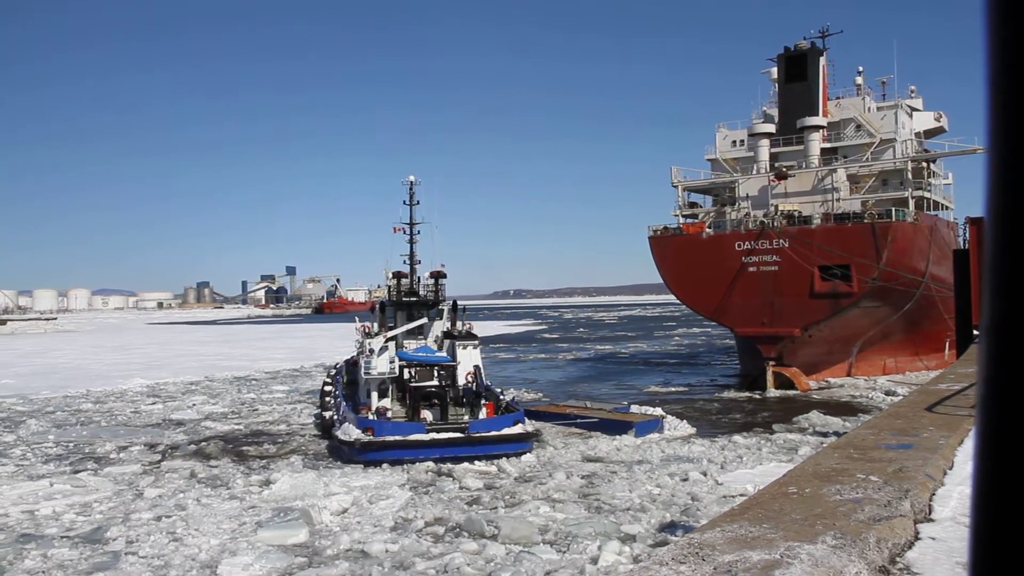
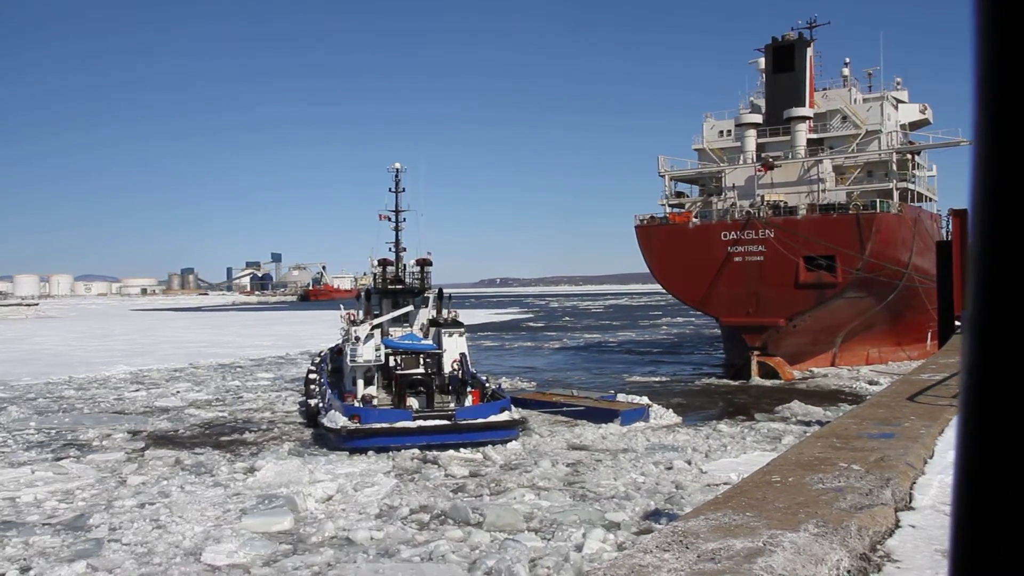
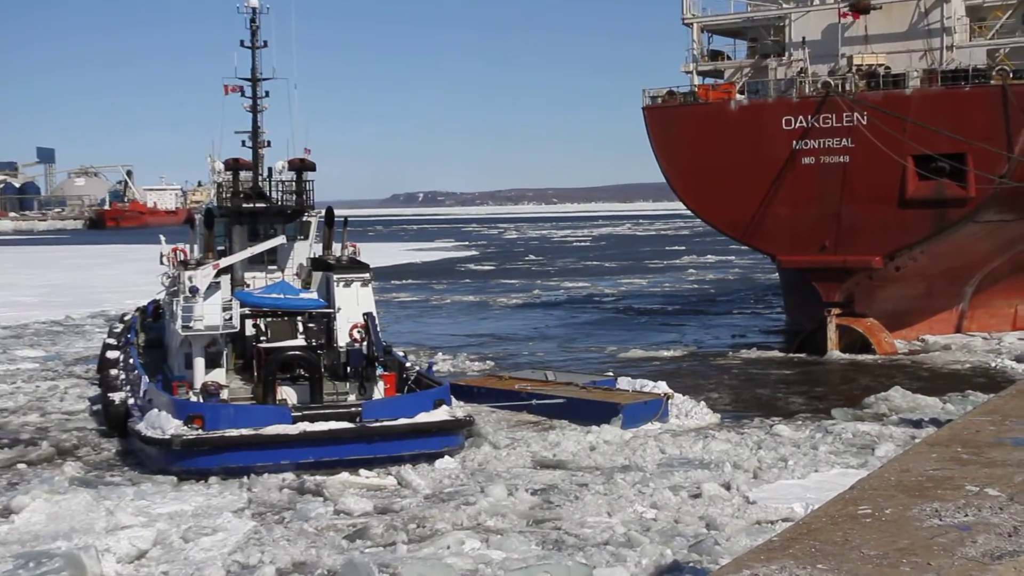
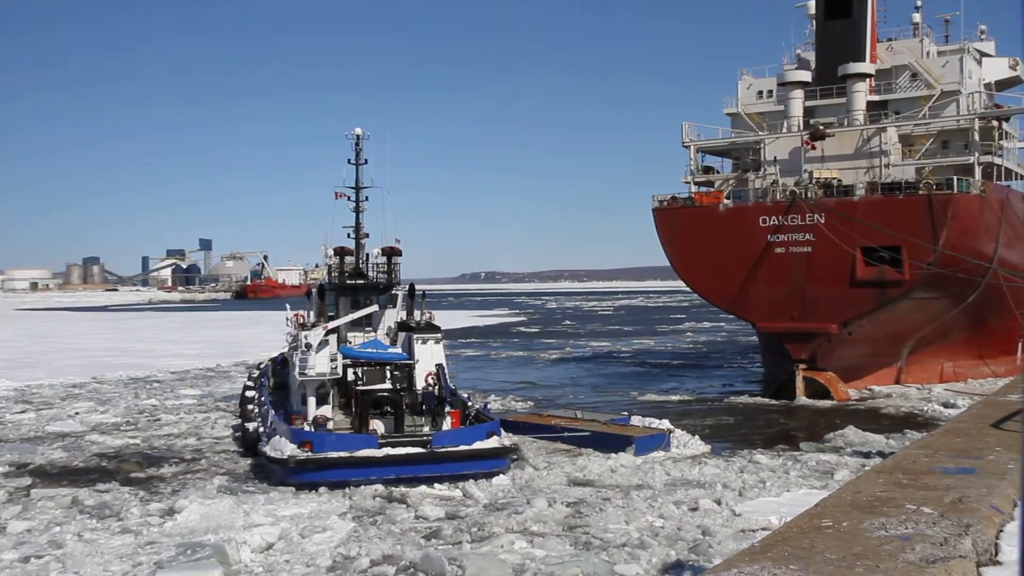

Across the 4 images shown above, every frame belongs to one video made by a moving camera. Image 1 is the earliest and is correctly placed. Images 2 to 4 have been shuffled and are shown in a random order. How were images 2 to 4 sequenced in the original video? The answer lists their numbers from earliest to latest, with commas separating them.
2, 4, 3
